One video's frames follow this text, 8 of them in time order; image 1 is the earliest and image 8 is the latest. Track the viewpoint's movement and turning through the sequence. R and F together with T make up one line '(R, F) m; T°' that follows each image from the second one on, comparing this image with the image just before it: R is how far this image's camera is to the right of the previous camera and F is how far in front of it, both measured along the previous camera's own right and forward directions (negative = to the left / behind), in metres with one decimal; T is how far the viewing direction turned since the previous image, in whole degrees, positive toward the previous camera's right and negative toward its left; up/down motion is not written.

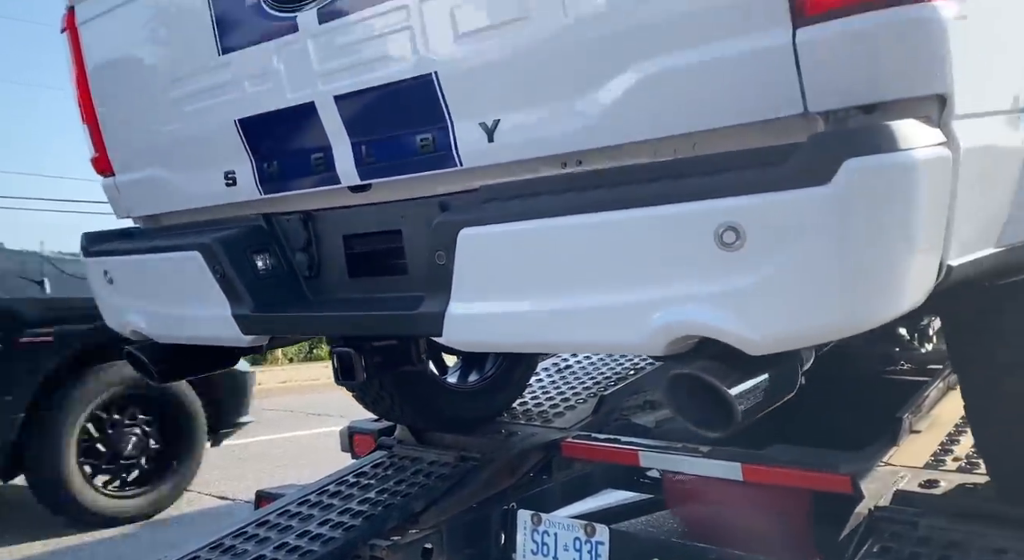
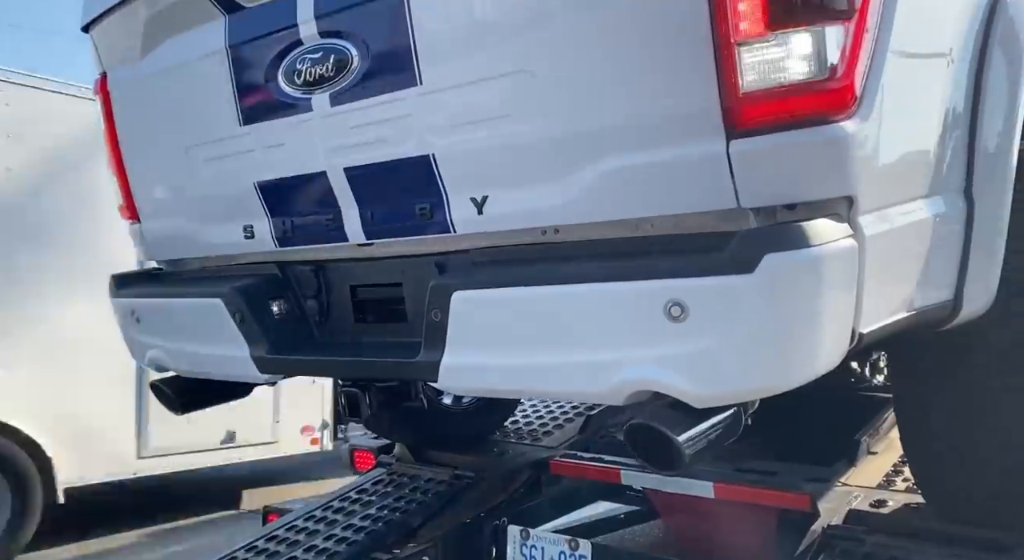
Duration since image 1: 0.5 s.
(0.0, -0.2) m; 0°
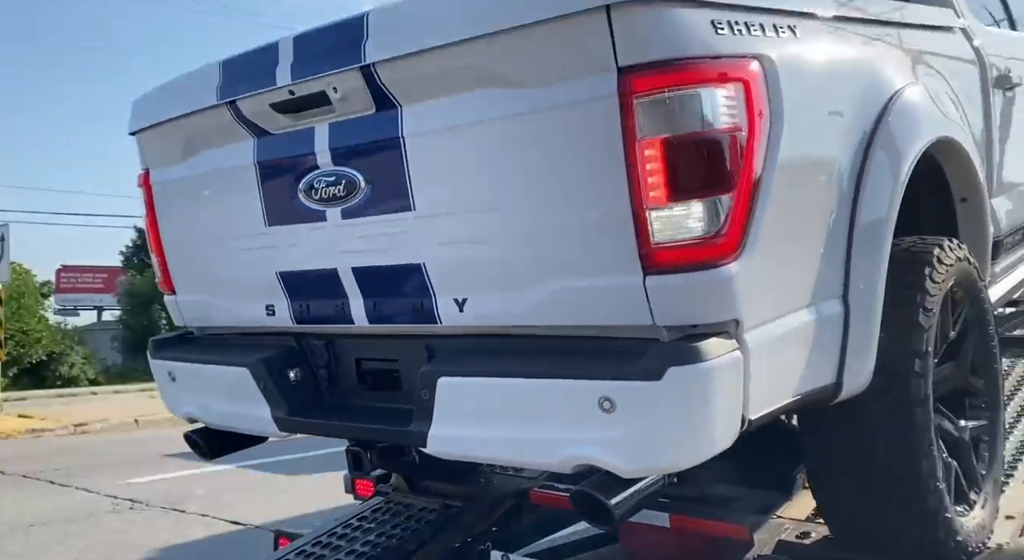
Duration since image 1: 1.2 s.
(+0.1, -0.3) m; 0°
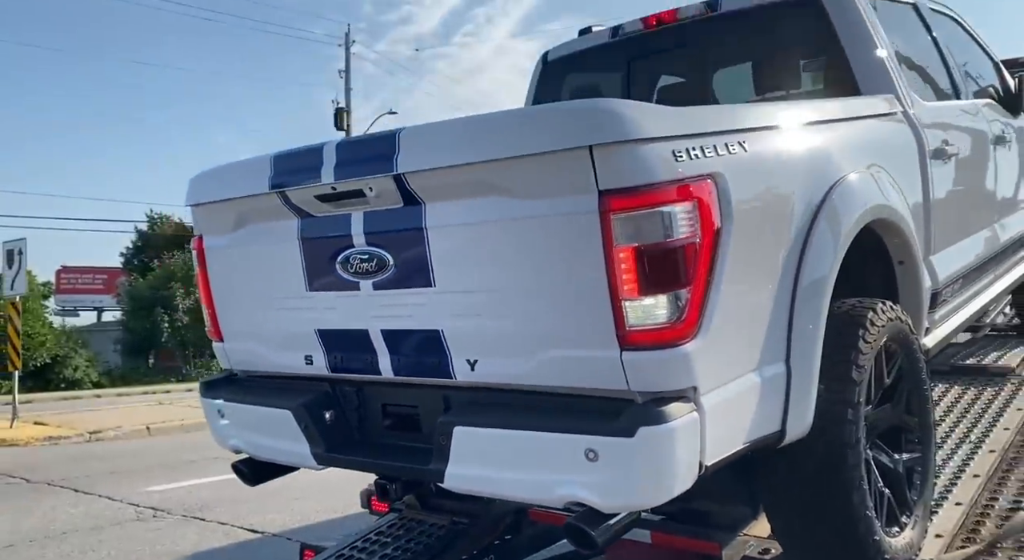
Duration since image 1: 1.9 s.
(0.0, -0.4) m; 0°
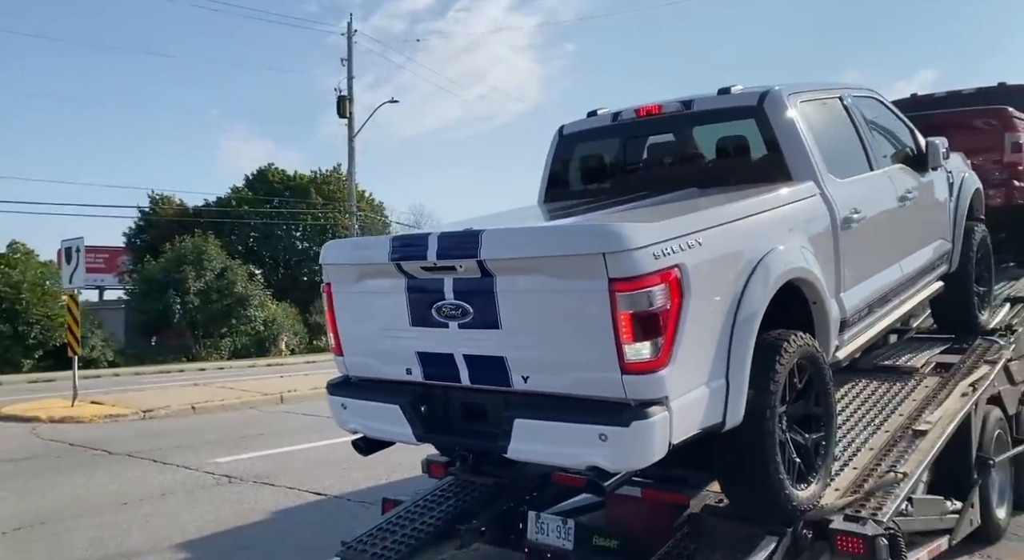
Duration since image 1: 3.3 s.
(-0.2, -1.1) m; +1°
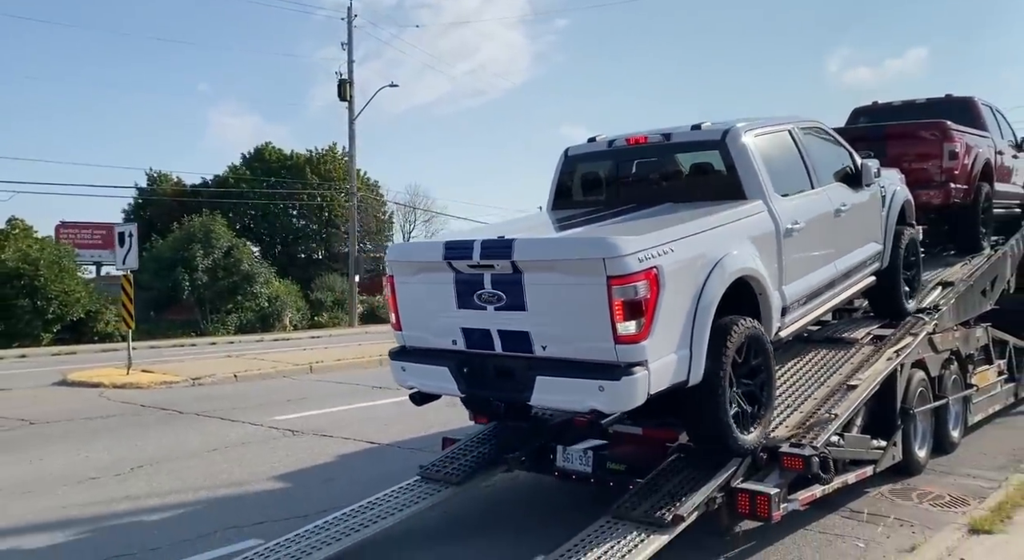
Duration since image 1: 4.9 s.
(-0.3, -1.3) m; +1°
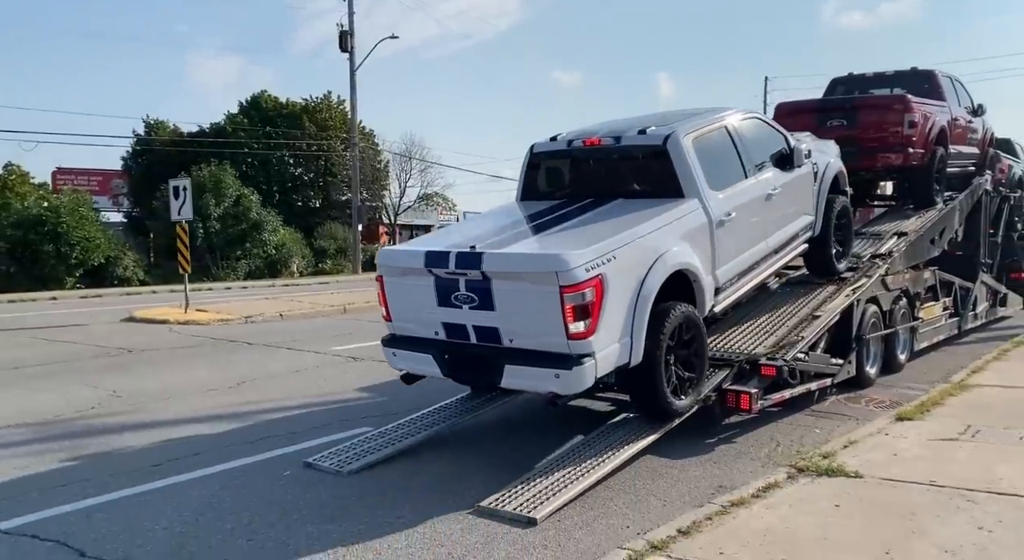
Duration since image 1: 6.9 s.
(-0.5, -1.5) m; +1°
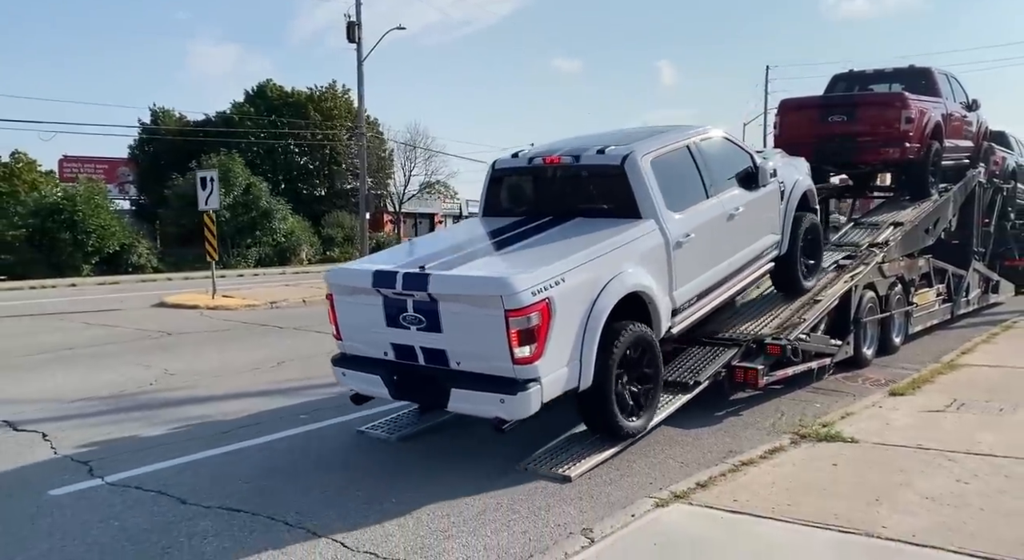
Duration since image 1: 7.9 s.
(-0.2, -0.6) m; 0°
